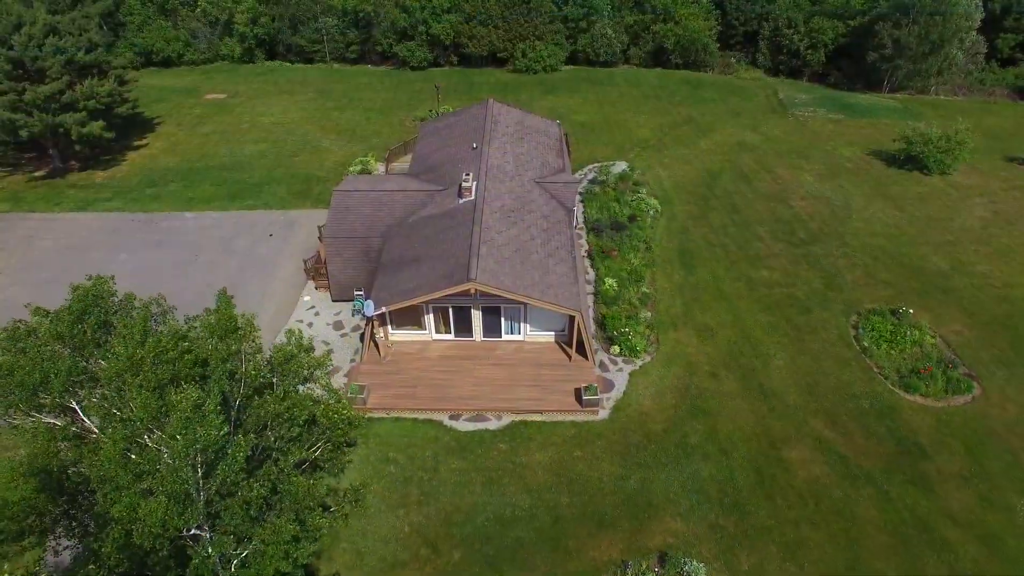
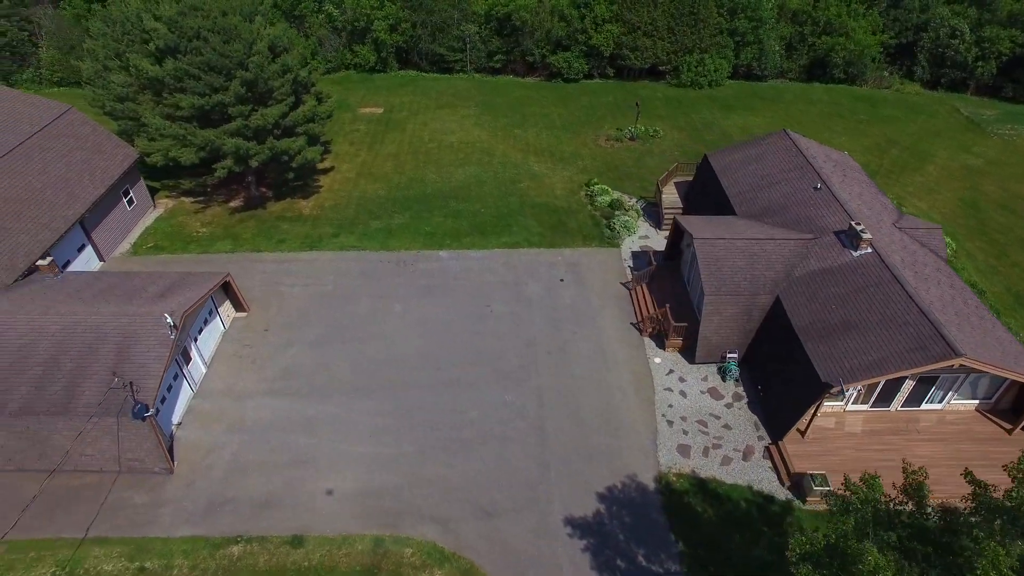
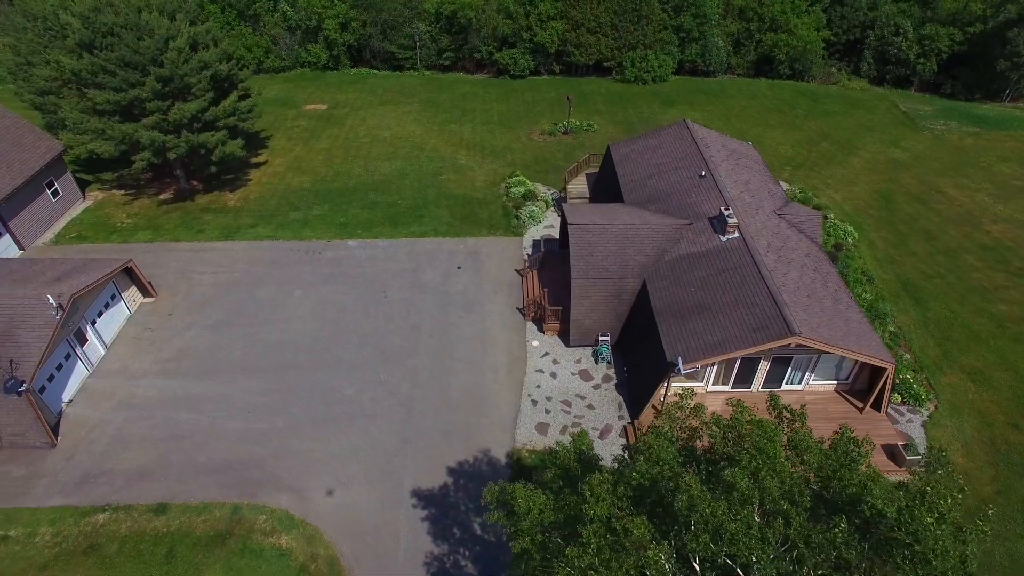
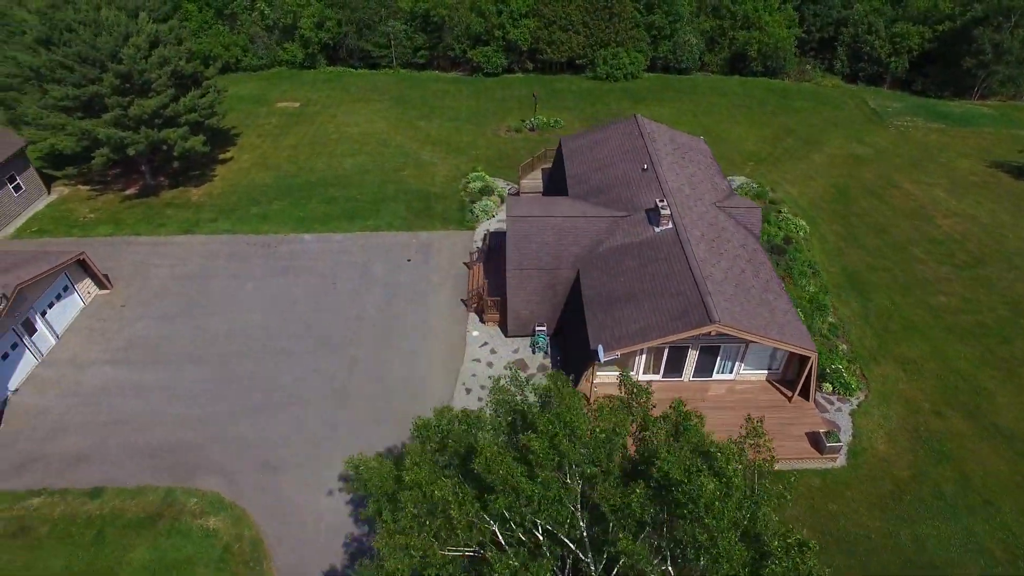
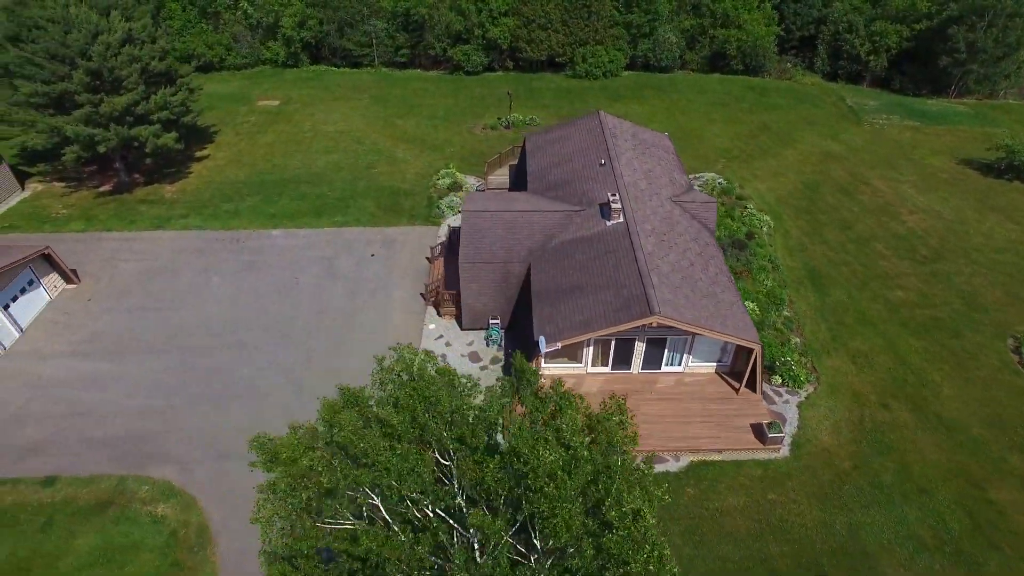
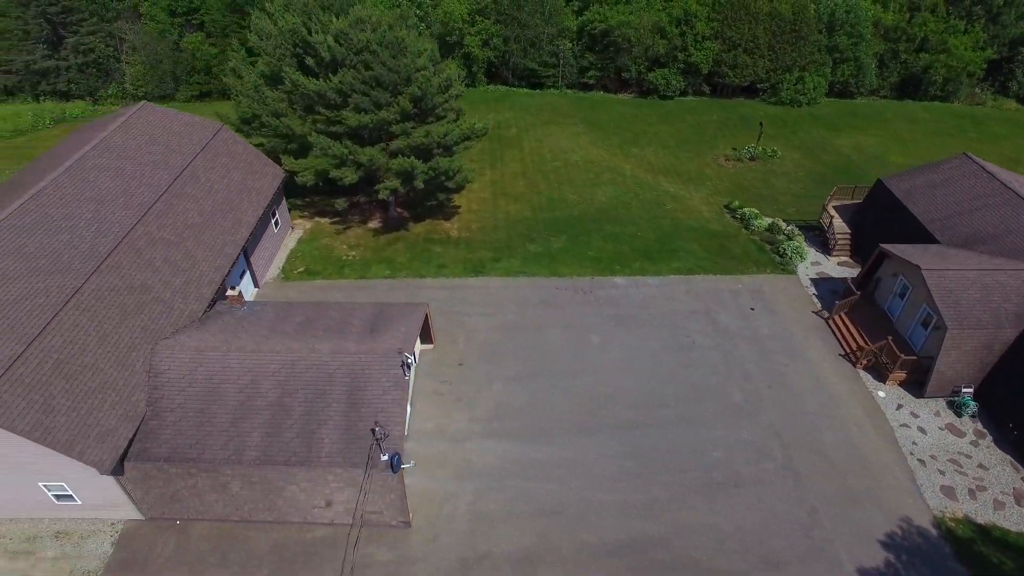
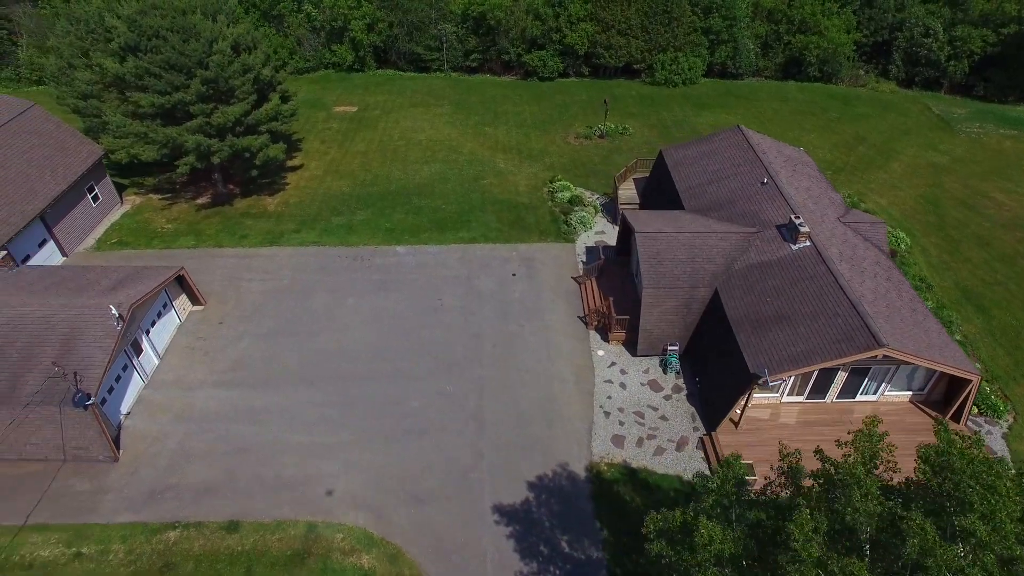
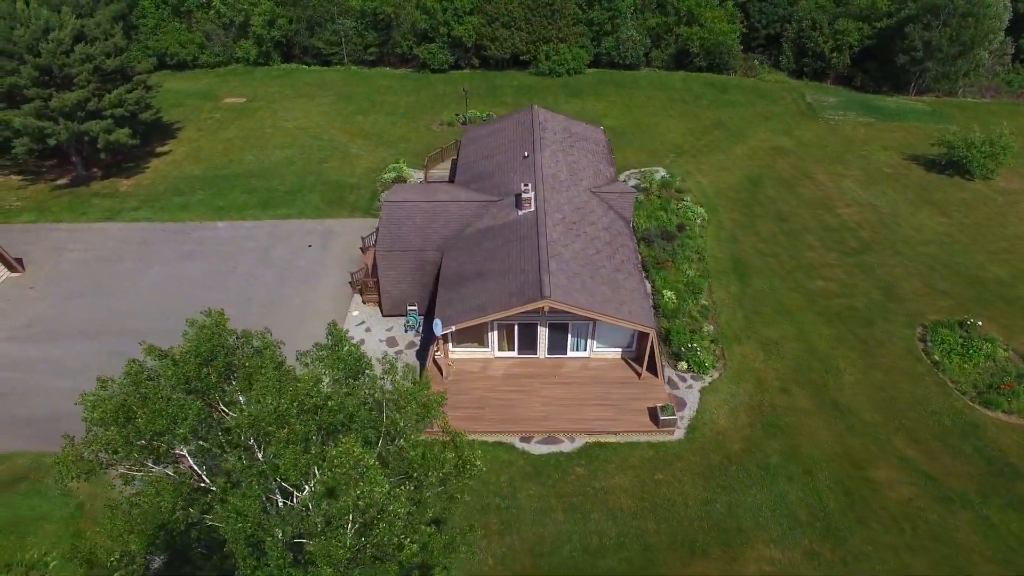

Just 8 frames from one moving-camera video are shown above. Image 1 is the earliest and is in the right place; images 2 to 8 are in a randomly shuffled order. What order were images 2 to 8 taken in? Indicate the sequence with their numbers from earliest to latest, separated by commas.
8, 5, 4, 3, 7, 2, 6
